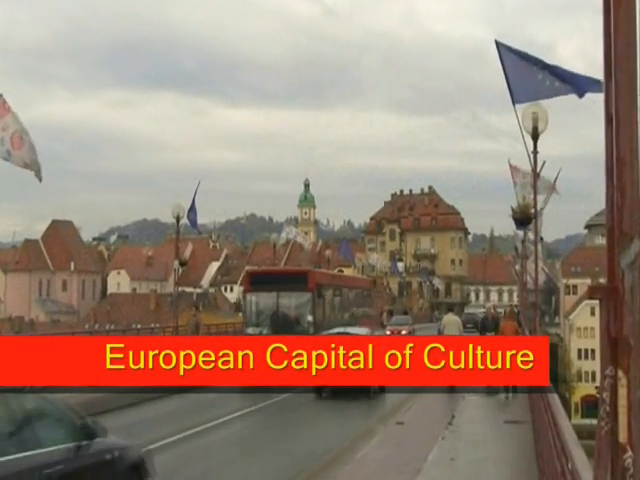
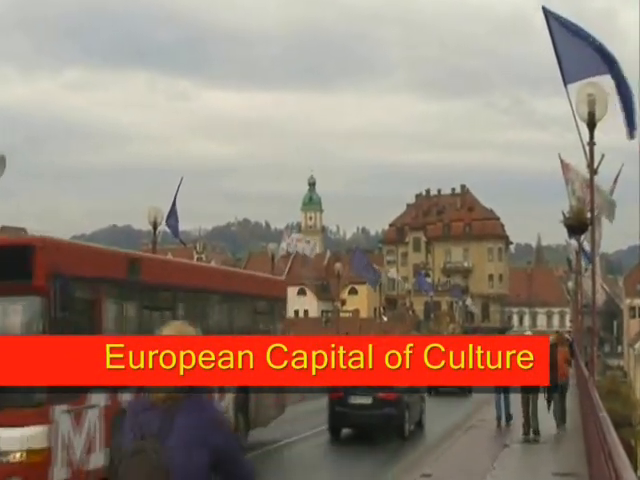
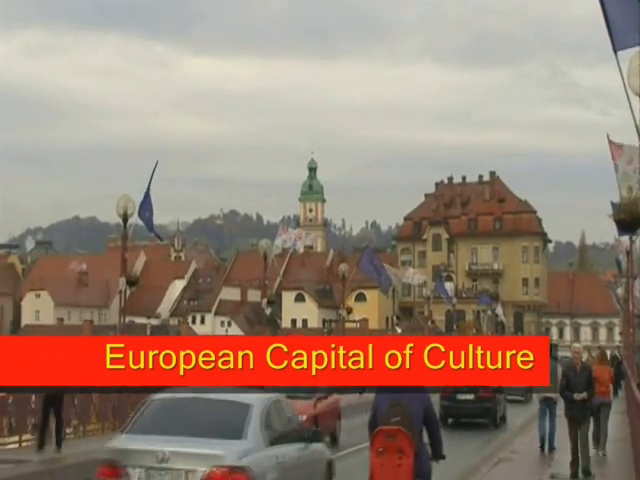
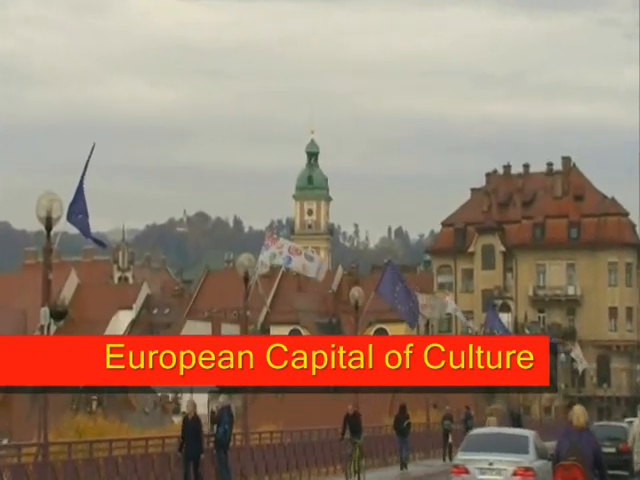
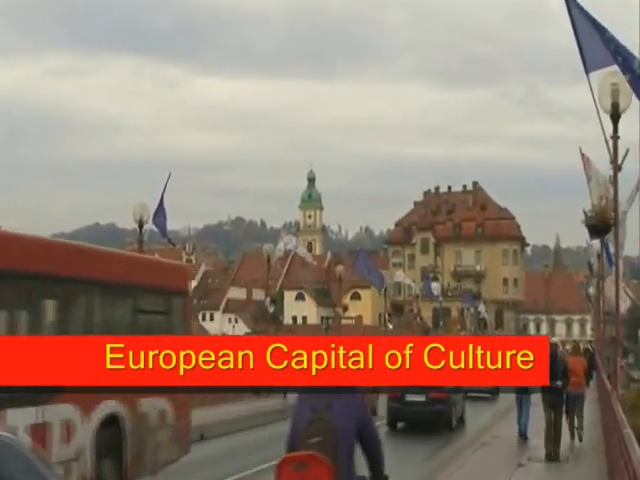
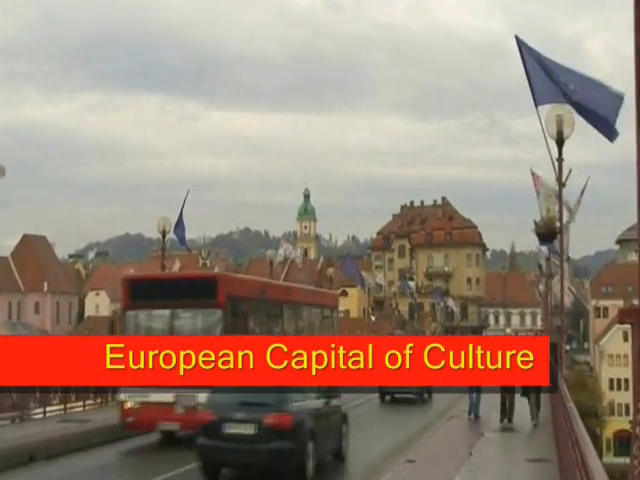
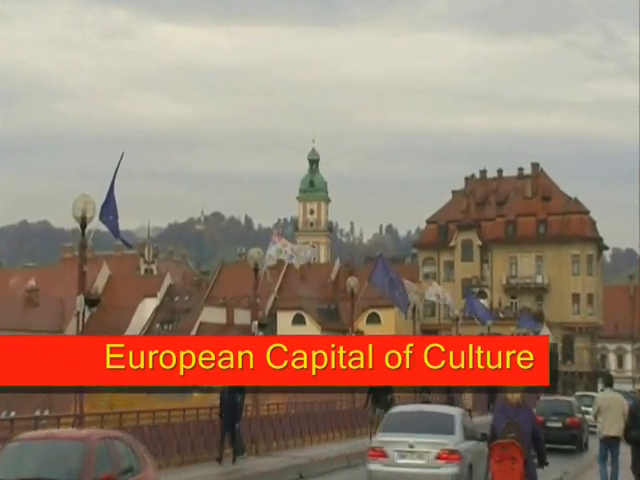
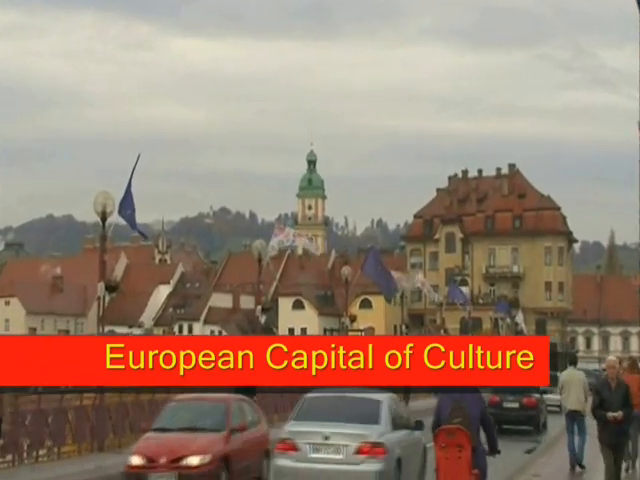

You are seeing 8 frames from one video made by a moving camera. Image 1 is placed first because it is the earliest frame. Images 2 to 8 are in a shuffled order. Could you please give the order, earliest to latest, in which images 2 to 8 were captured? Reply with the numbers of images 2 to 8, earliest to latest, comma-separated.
6, 2, 5, 3, 8, 7, 4
